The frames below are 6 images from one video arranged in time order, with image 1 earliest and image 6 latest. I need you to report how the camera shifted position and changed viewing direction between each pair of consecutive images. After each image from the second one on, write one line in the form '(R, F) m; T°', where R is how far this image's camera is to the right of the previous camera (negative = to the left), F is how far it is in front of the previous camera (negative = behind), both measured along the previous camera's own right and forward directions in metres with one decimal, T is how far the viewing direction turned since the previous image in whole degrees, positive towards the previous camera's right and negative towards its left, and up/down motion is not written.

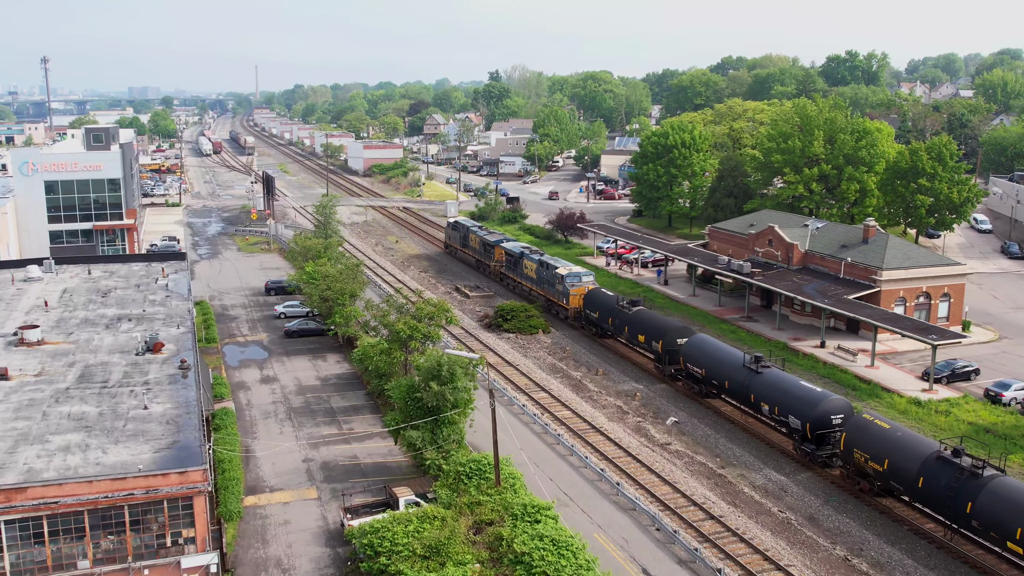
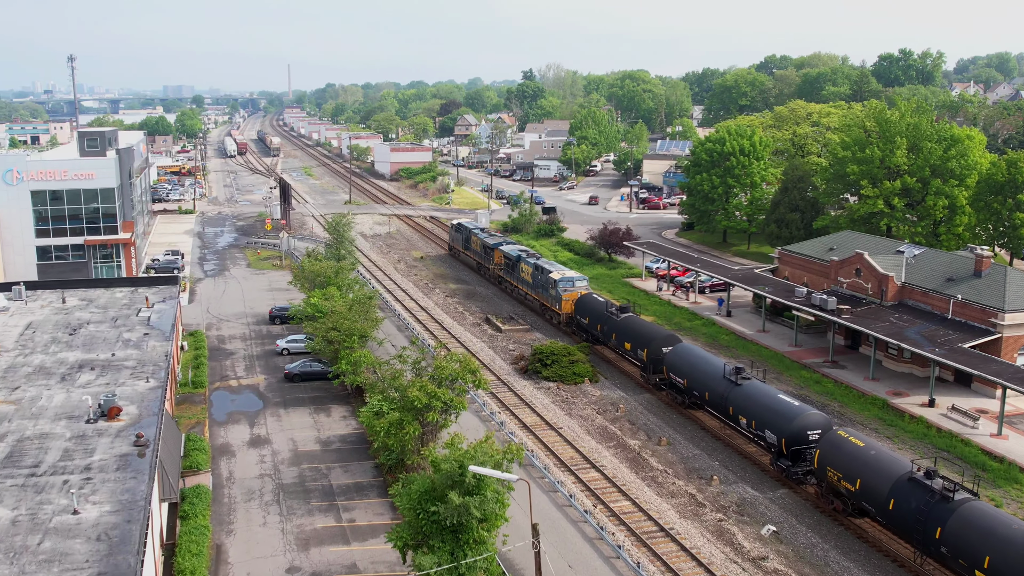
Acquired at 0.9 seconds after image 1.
(-0.3, +5.6) m; -2°
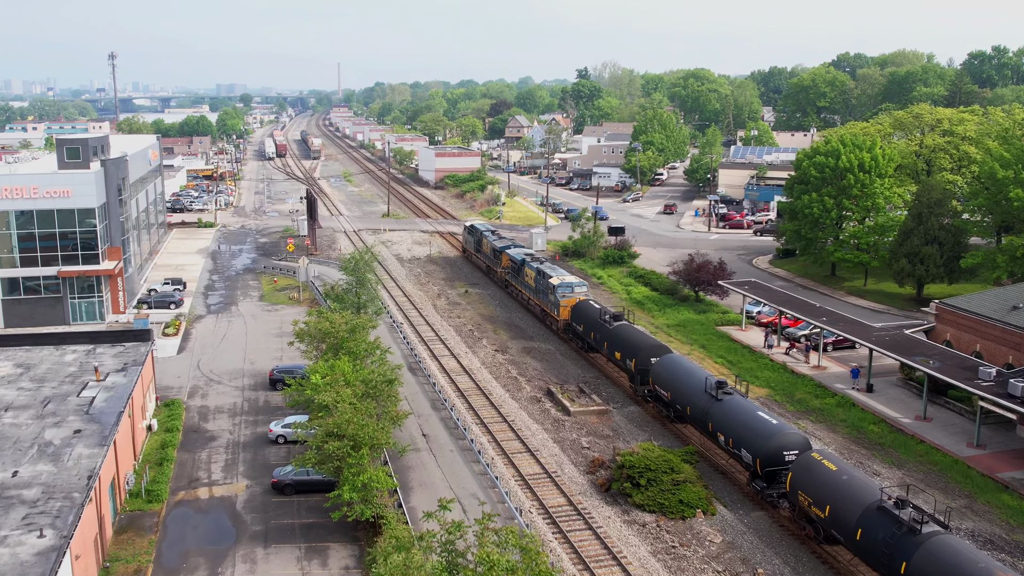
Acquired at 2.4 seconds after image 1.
(-0.7, +8.7) m; -3°
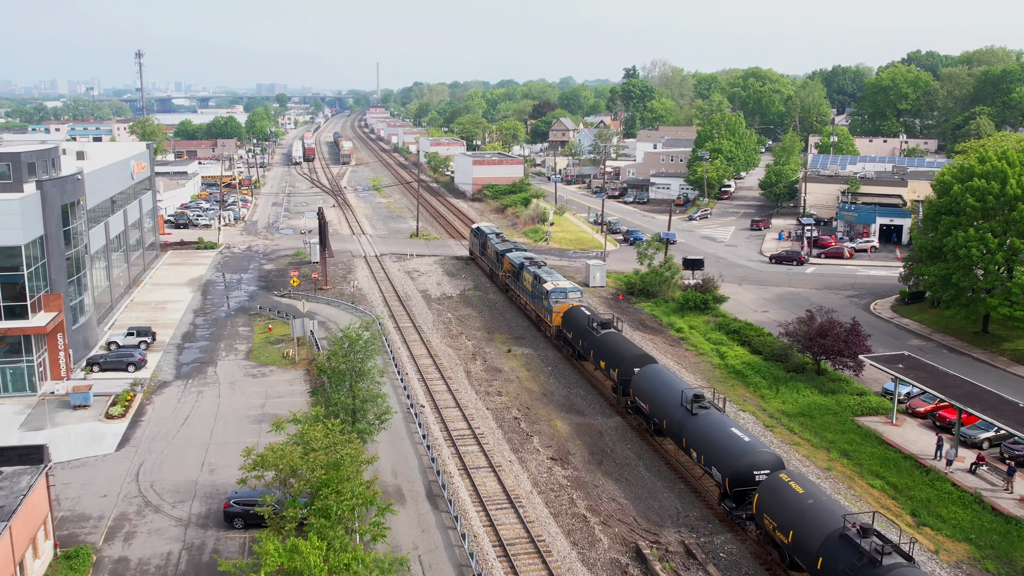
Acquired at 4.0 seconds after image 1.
(-0.6, +9.6) m; -2°
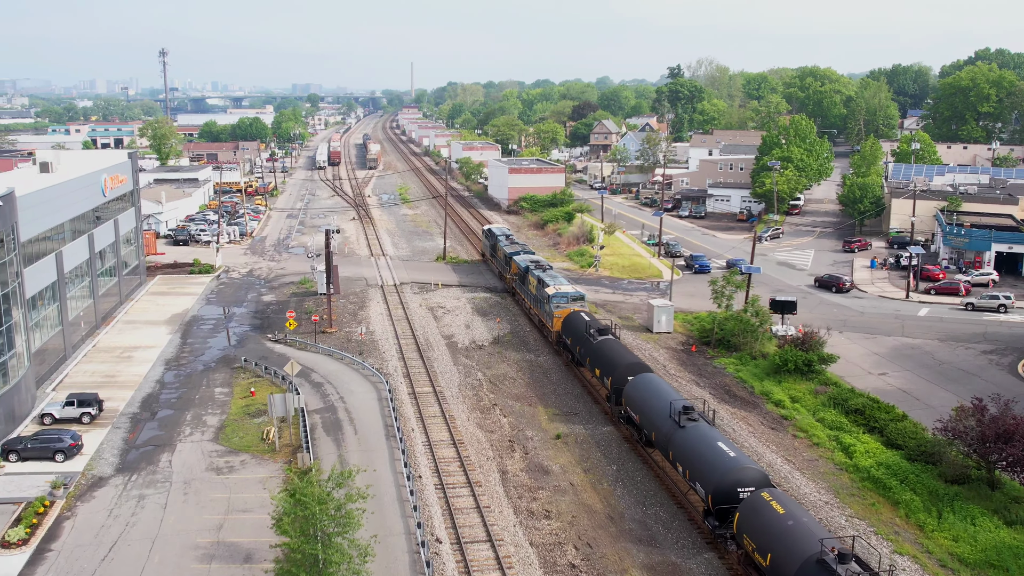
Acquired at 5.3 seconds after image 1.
(-0.4, +8.0) m; -2°
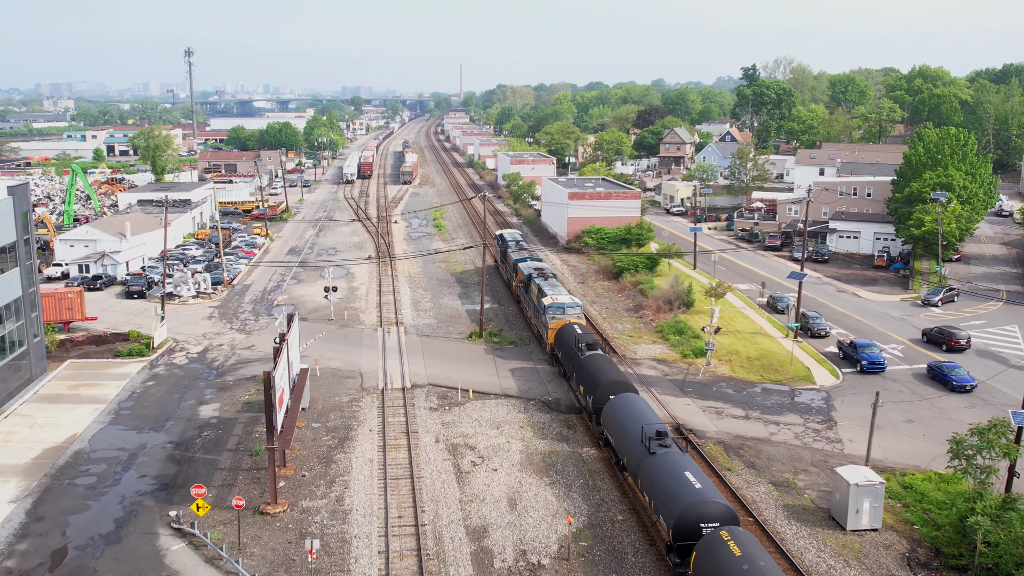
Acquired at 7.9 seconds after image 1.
(-0.7, +15.3) m; -3°
